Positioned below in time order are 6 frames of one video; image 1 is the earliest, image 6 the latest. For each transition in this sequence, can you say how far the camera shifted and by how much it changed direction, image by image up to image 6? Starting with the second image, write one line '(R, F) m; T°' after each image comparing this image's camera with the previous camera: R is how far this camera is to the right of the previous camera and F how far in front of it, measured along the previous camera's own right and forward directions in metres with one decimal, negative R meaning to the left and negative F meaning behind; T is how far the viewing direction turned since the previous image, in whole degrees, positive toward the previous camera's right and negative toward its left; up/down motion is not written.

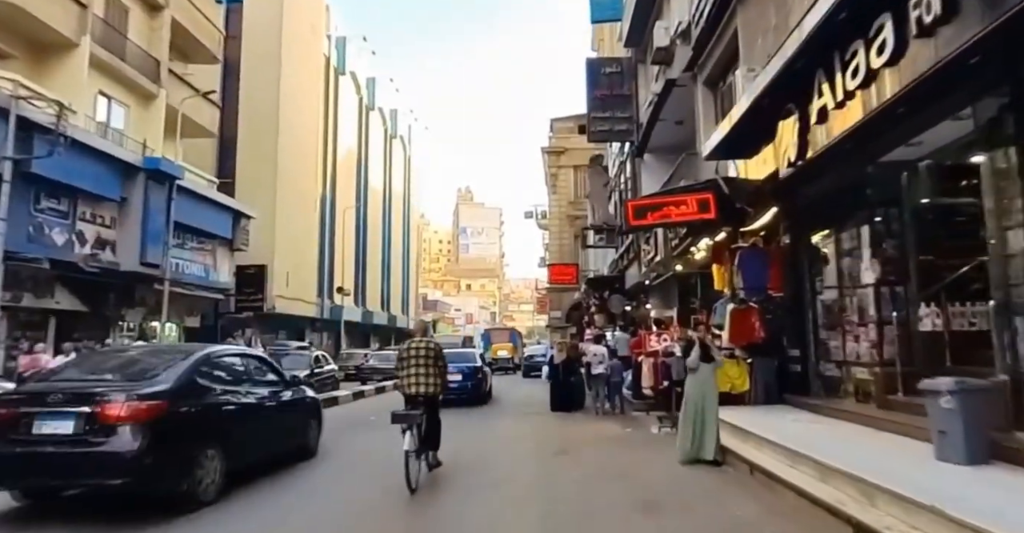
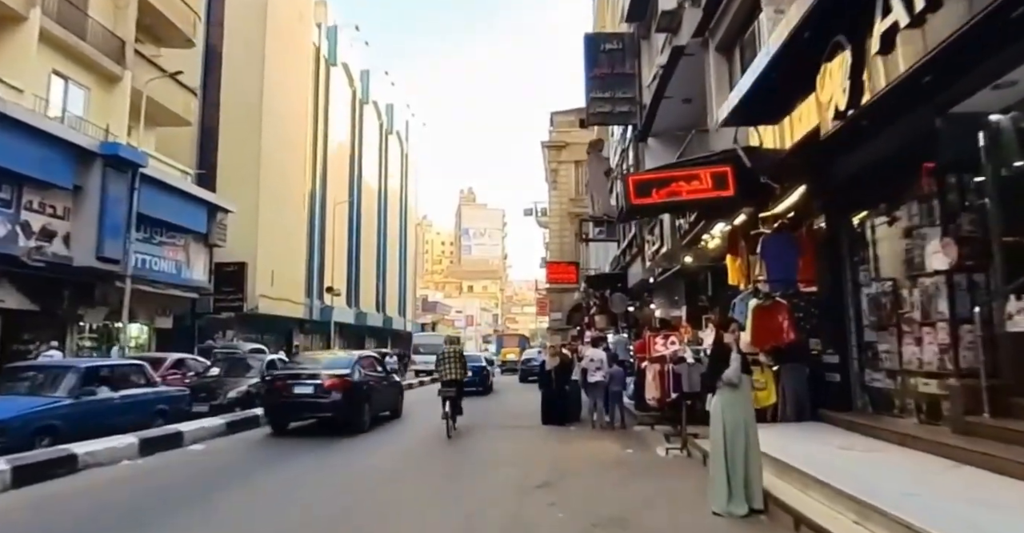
(+0.4, +2.1) m; 0°
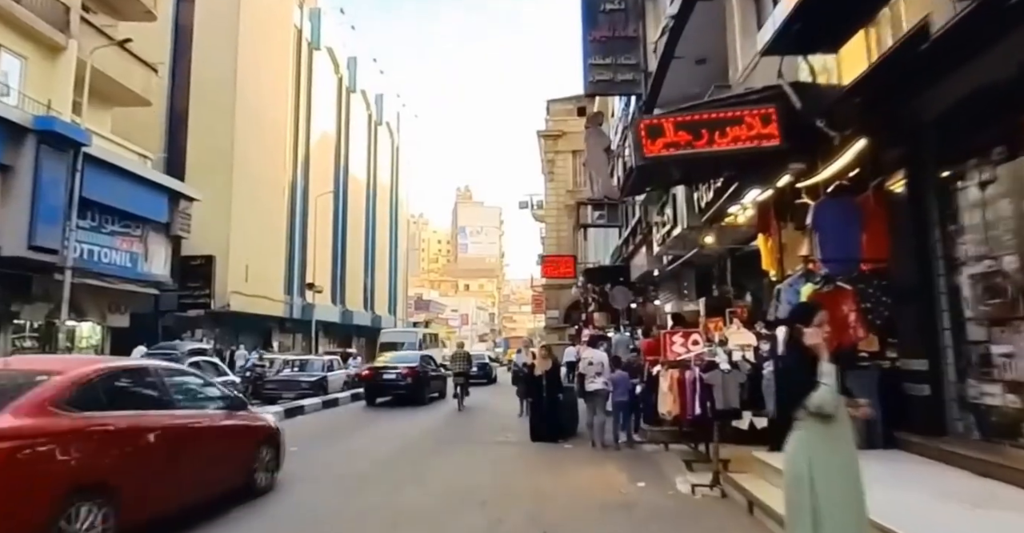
(+0.3, +2.6) m; 0°
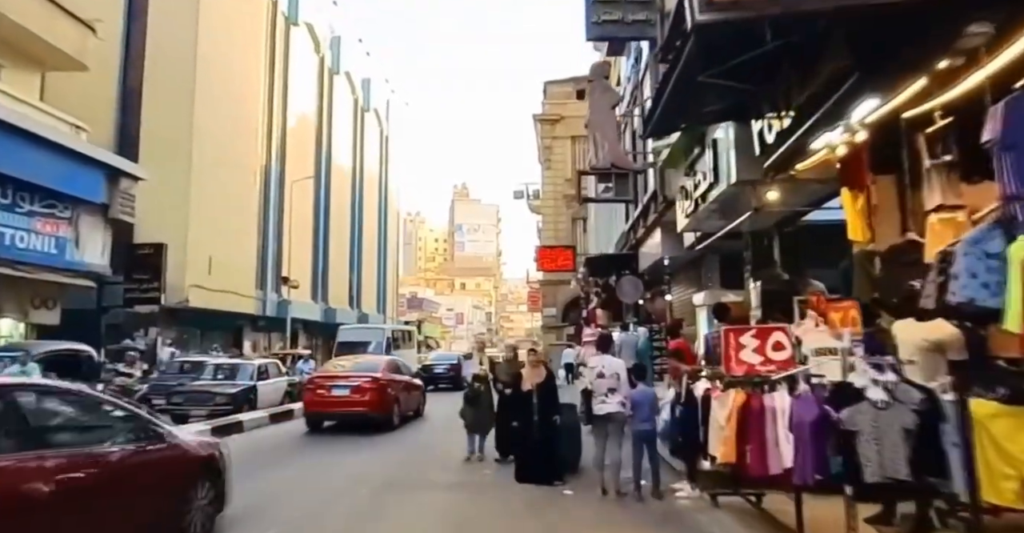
(+0.3, +3.5) m; 0°
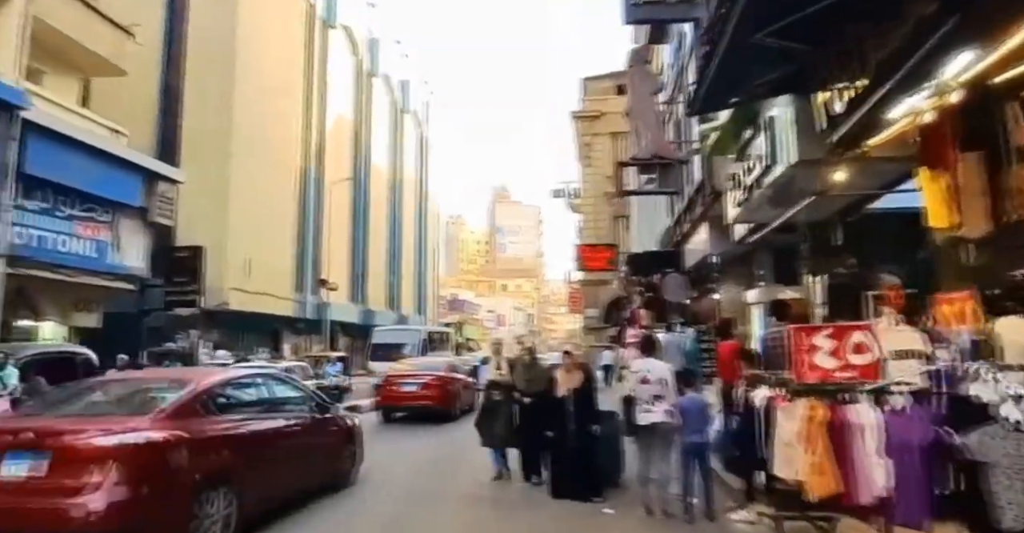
(+0.1, +0.8) m; -3°
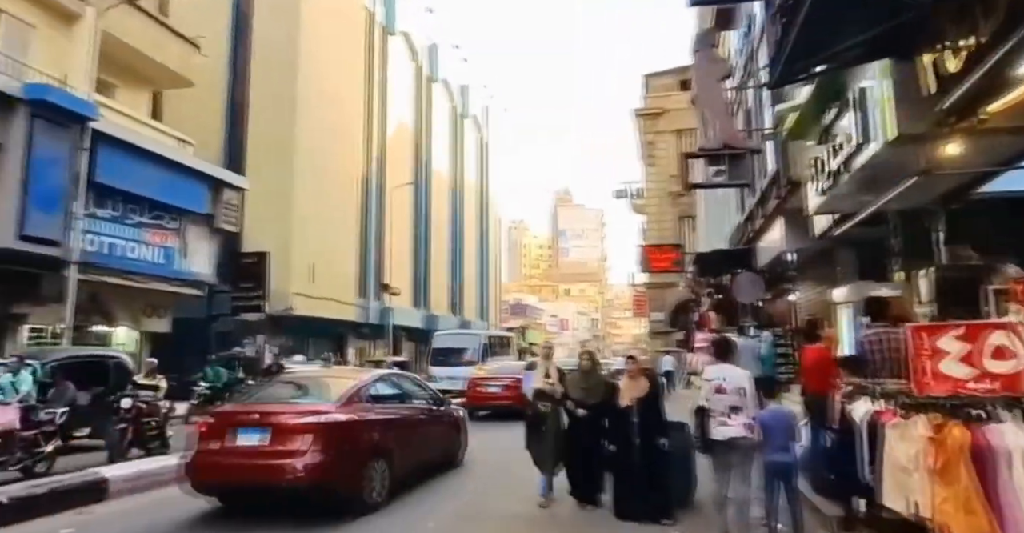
(+0.1, +0.7) m; -5°
